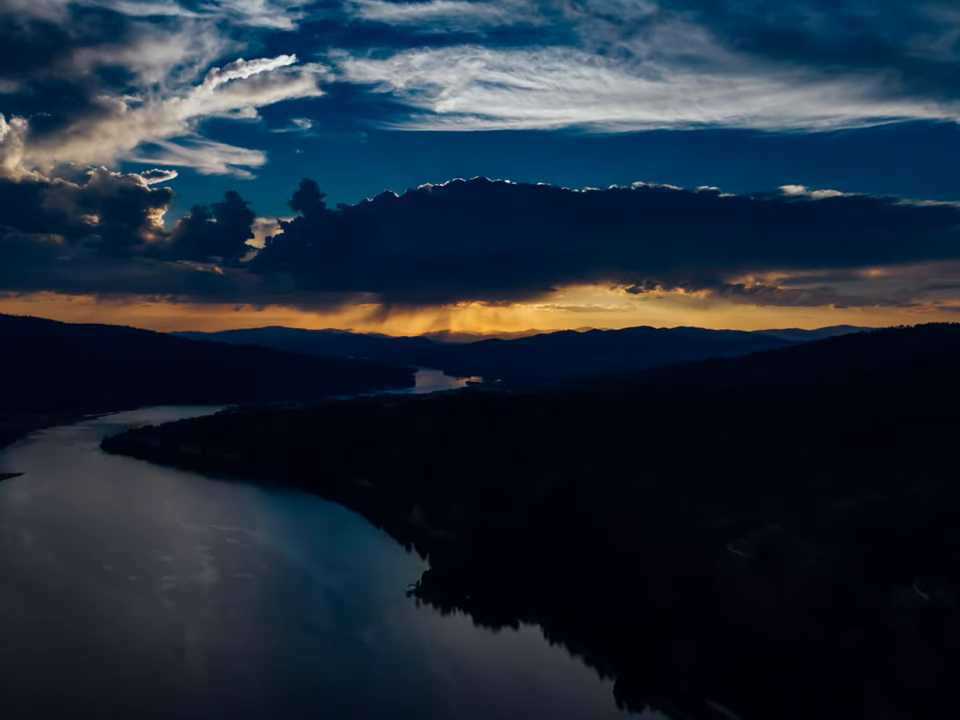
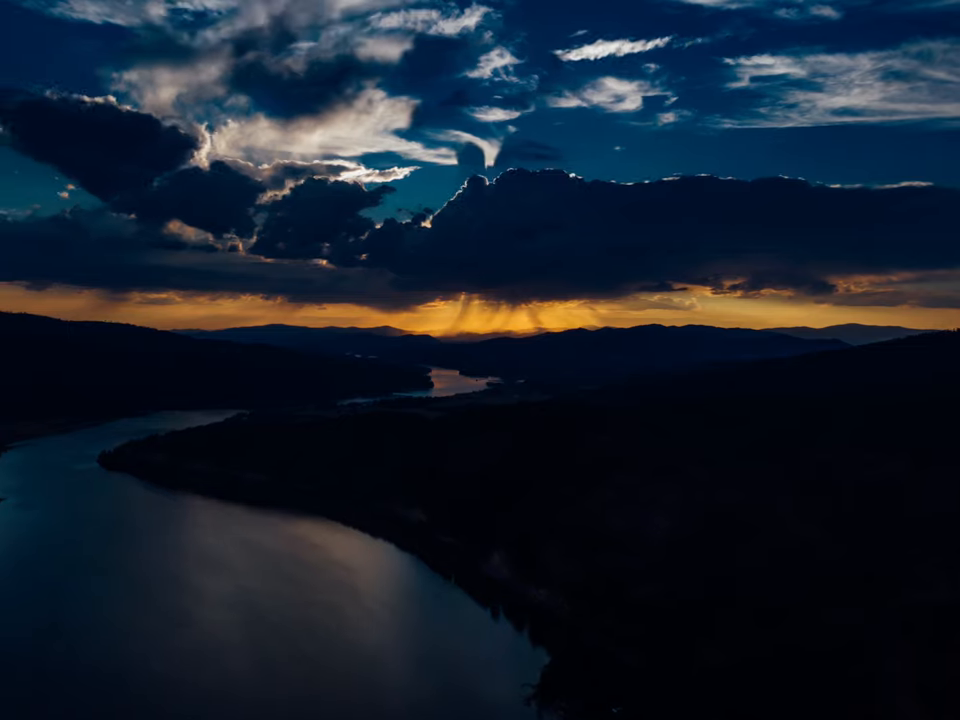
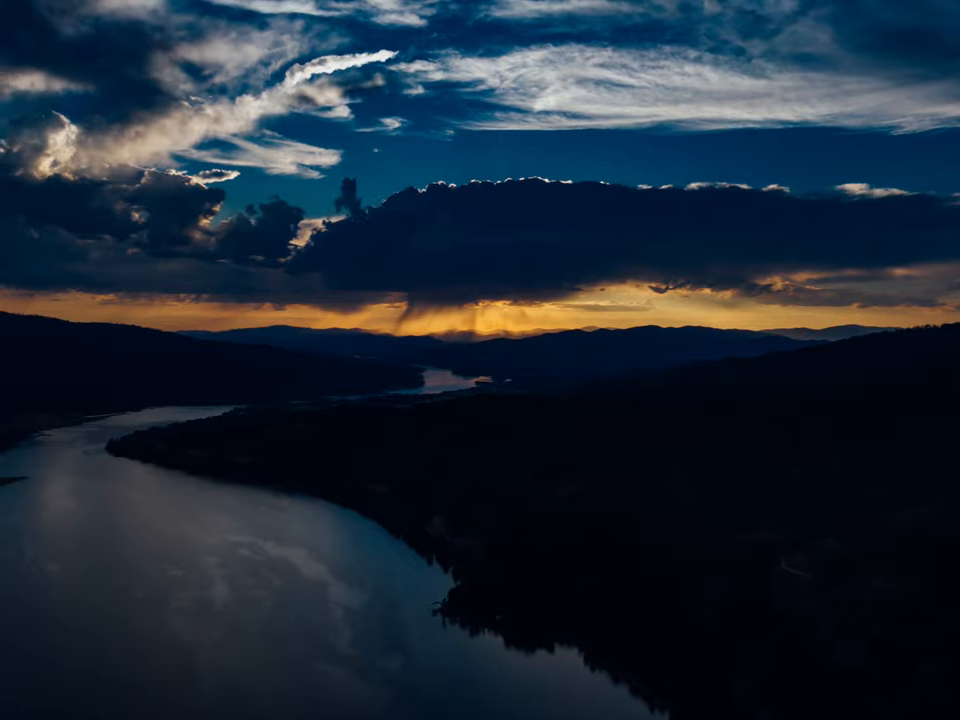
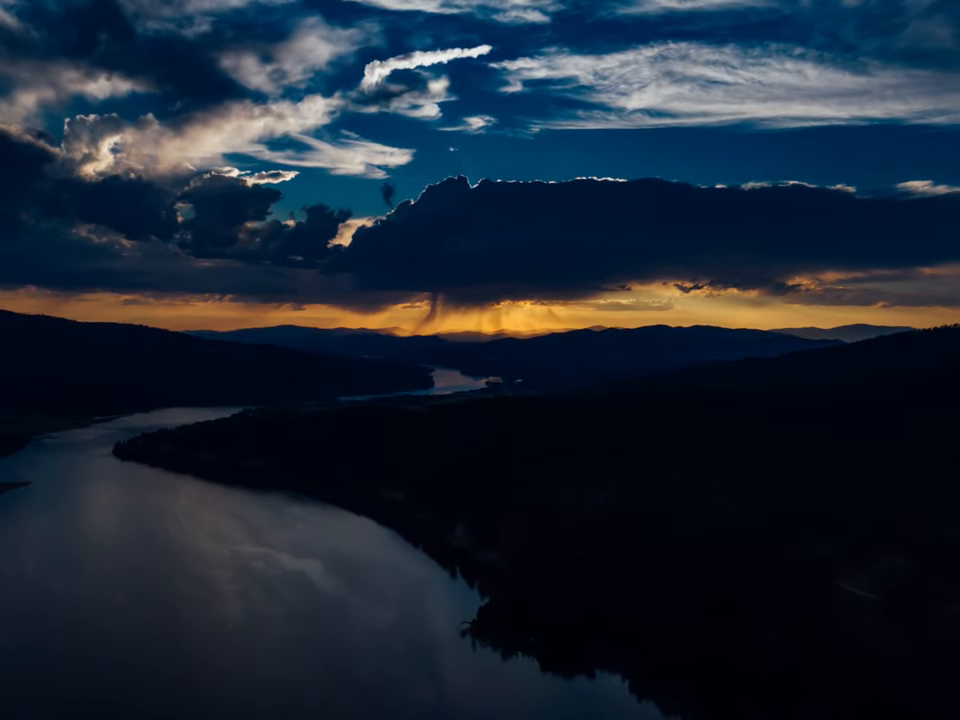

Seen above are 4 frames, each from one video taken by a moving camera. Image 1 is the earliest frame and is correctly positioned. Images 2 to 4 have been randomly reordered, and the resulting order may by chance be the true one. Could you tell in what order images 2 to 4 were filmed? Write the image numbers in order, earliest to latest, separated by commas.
3, 4, 2
